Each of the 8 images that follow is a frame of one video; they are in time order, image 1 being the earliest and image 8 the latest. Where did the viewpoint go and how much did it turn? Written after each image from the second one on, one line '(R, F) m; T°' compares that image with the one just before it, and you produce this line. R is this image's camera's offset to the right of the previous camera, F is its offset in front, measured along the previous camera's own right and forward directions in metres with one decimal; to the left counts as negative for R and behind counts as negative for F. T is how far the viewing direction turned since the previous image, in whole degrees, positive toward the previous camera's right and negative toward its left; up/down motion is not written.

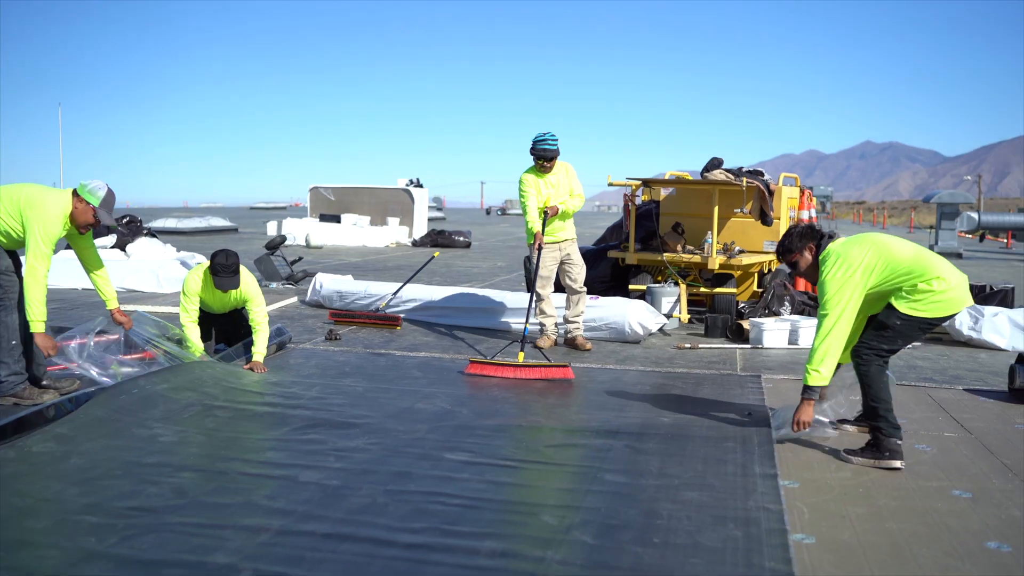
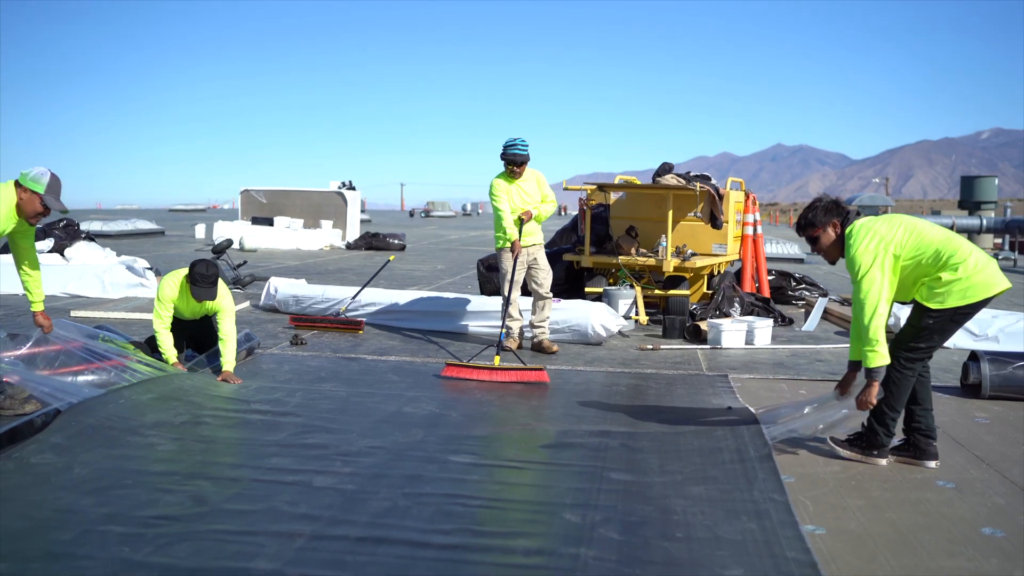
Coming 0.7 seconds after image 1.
(-0.3, -0.1) m; +4°
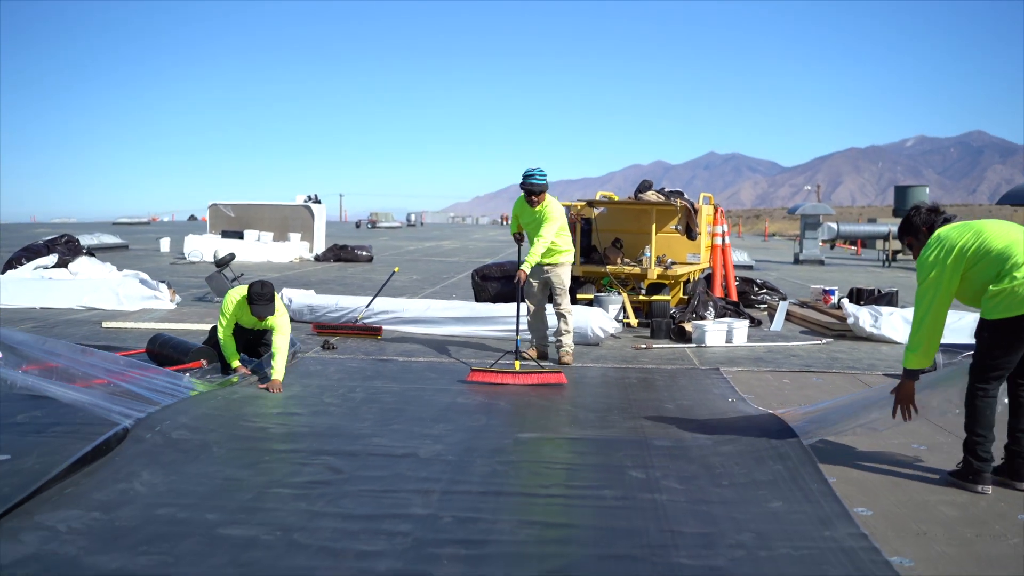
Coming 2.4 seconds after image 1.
(-0.5, -0.7) m; +3°
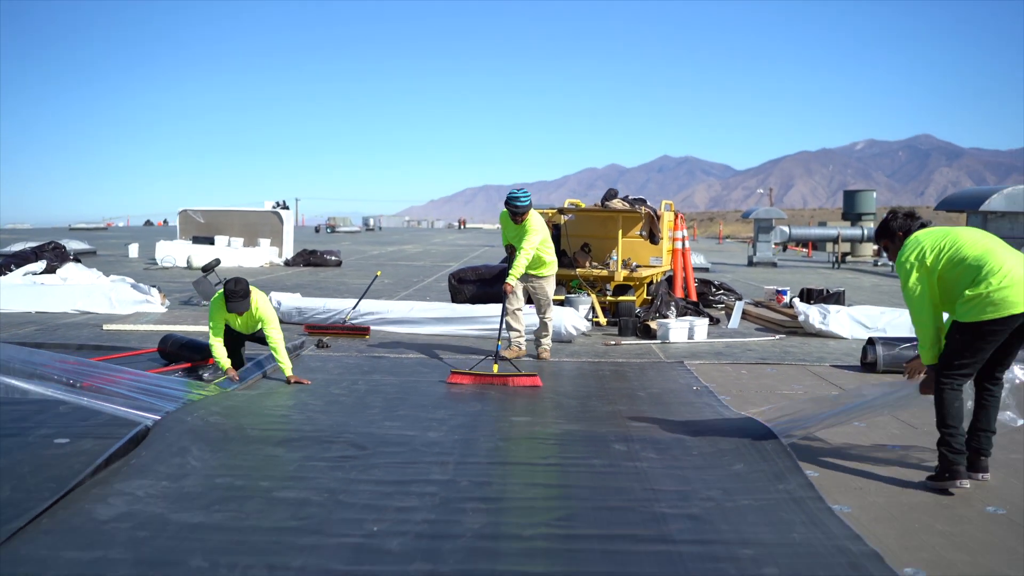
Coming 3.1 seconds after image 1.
(-0.2, -0.6) m; +2°
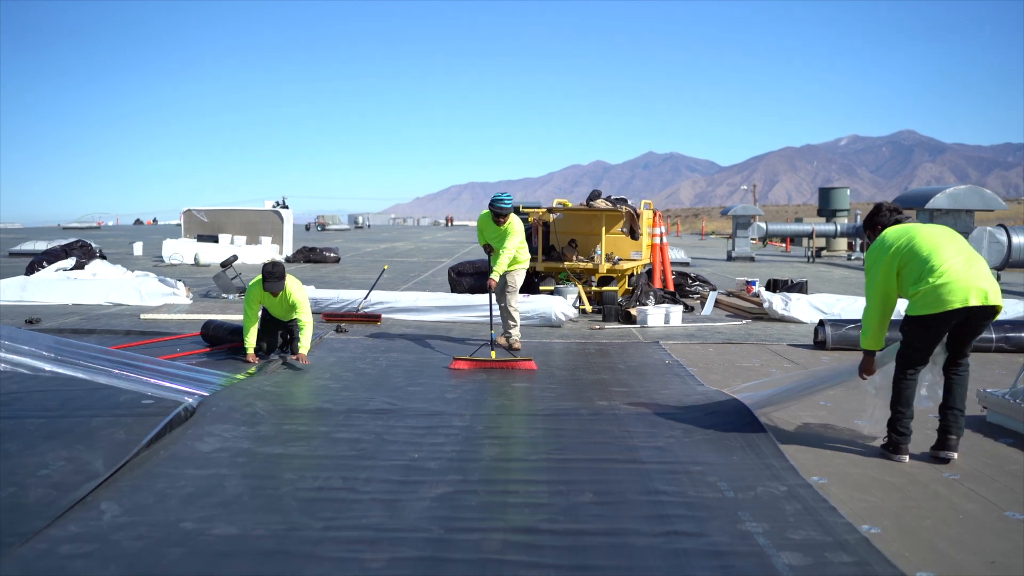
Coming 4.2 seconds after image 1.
(-0.1, -1.0) m; +1°
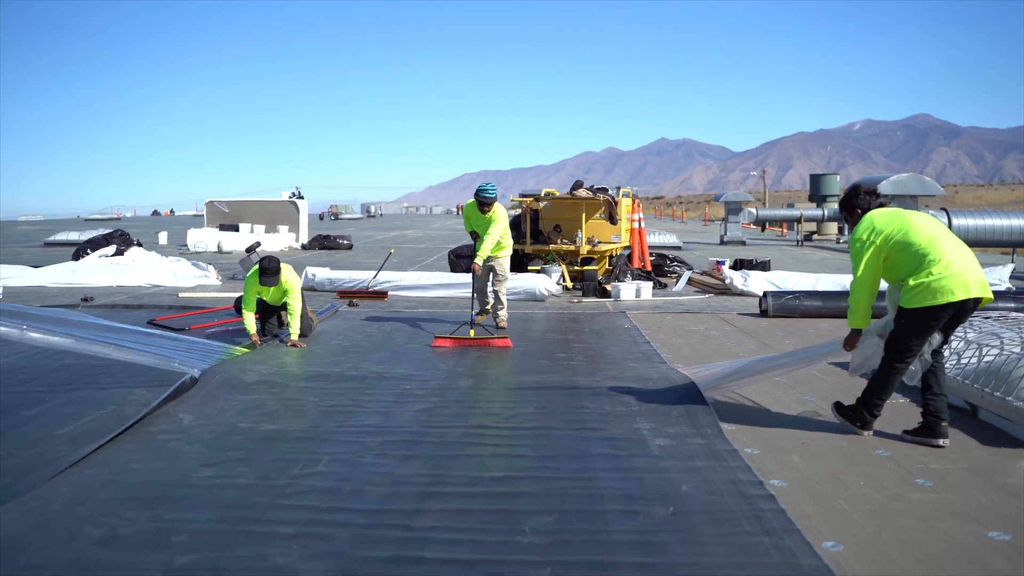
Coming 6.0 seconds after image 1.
(+0.2, -1.3) m; -1°
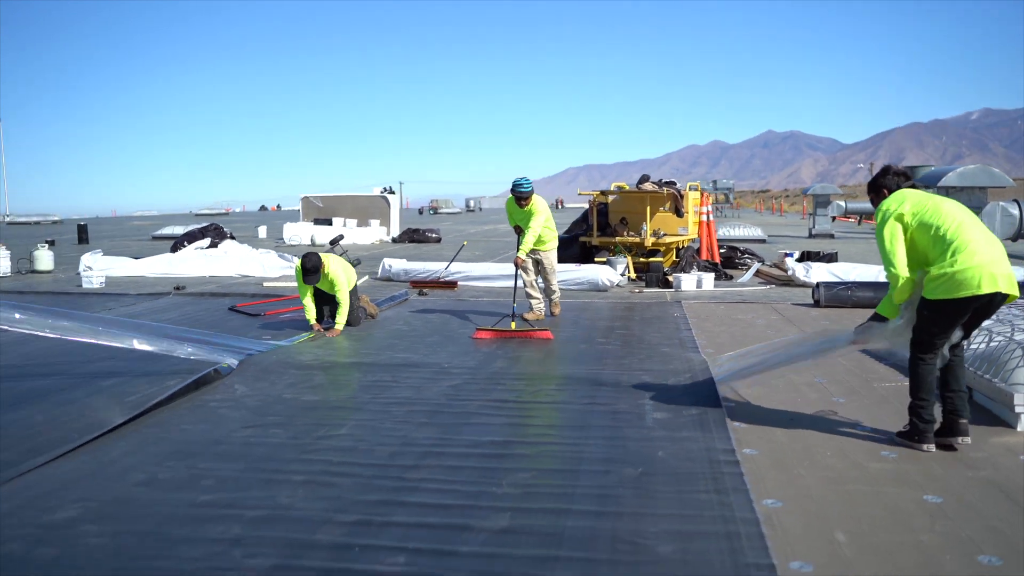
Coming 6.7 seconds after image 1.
(+0.4, -0.4) m; -6°
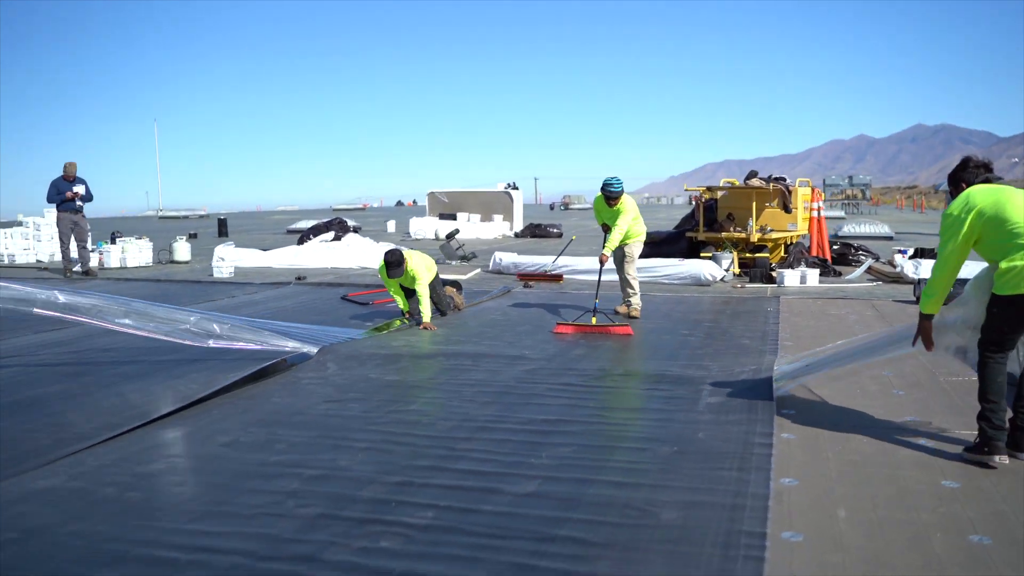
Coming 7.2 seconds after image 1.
(+0.3, -0.3) m; -7°
